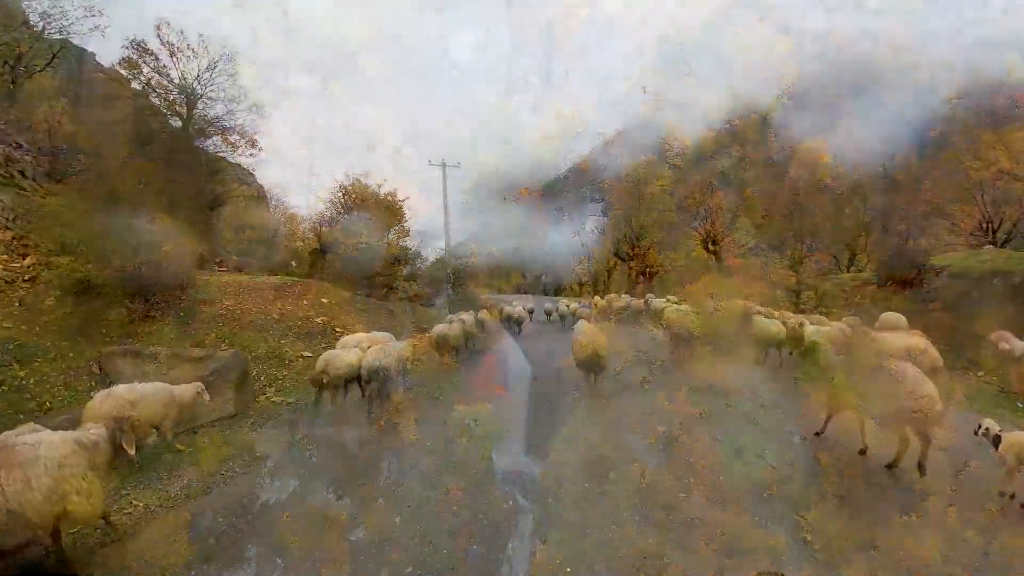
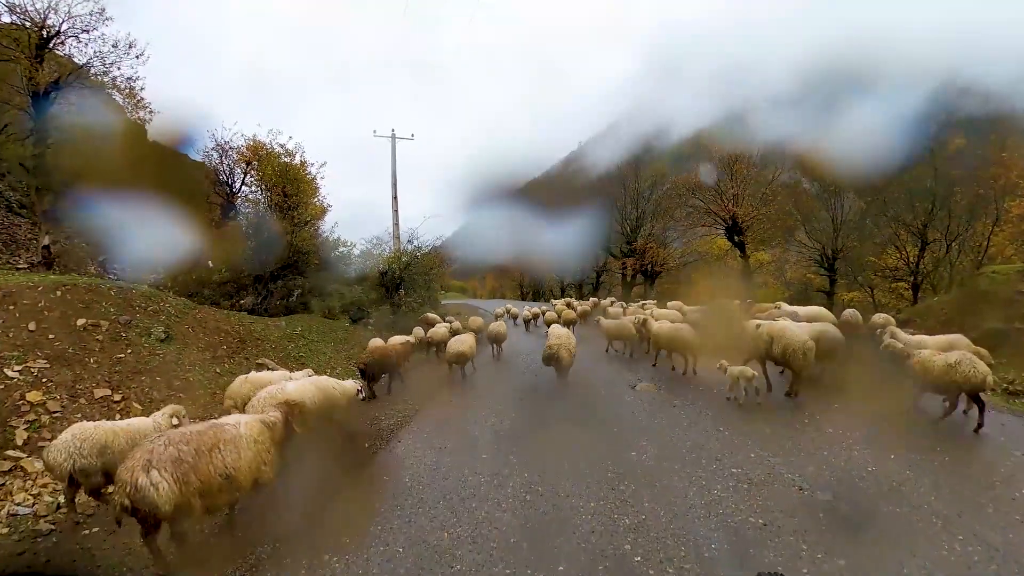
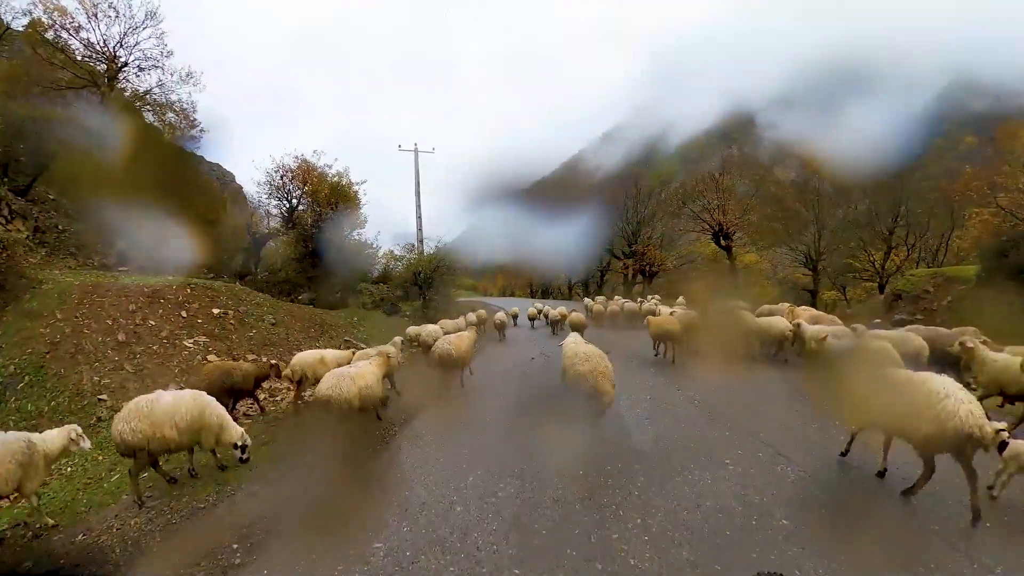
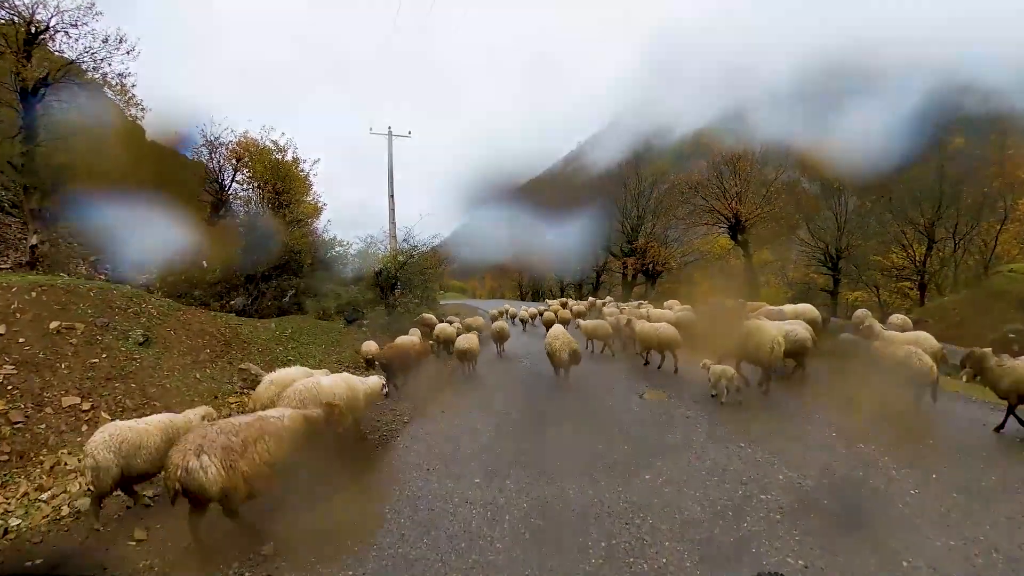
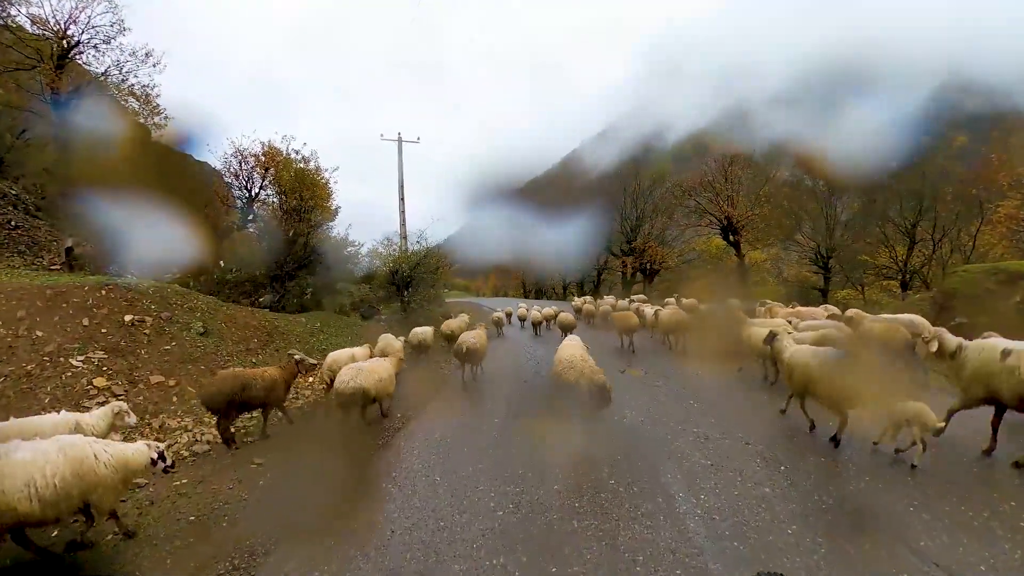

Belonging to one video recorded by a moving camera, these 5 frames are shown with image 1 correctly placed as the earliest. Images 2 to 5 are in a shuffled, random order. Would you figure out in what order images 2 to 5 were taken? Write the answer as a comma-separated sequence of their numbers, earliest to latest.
3, 5, 2, 4
